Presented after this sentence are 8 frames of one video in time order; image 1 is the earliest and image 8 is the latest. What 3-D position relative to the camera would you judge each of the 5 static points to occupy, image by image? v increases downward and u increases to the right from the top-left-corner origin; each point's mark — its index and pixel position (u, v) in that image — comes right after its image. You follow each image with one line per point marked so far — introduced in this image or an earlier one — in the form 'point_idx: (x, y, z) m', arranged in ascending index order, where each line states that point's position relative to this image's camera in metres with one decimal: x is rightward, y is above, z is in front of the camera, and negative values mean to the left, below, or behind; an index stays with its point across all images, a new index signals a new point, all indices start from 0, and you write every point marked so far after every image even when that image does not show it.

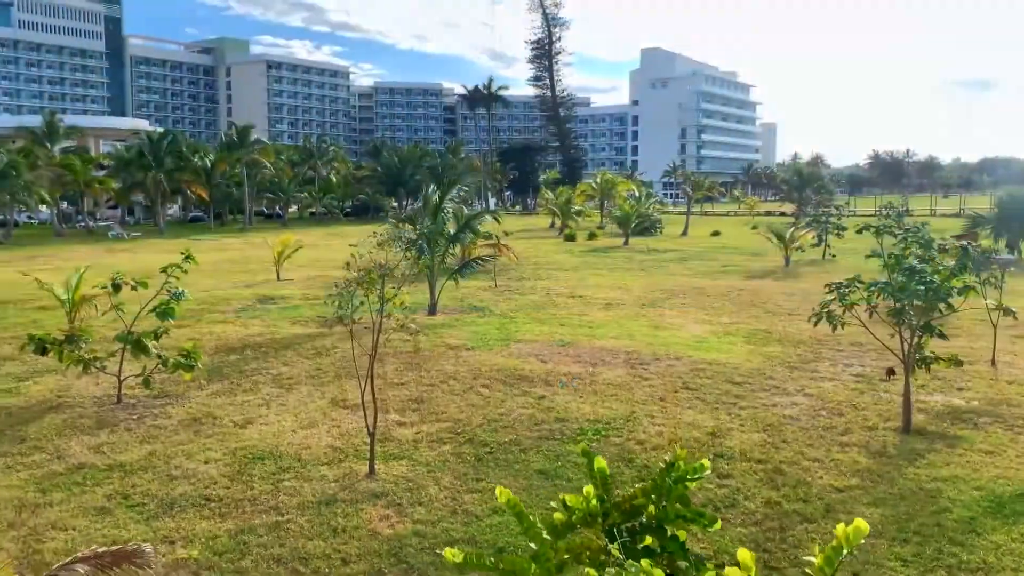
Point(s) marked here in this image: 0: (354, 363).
0: (-1.9, -0.9, +10.5) m
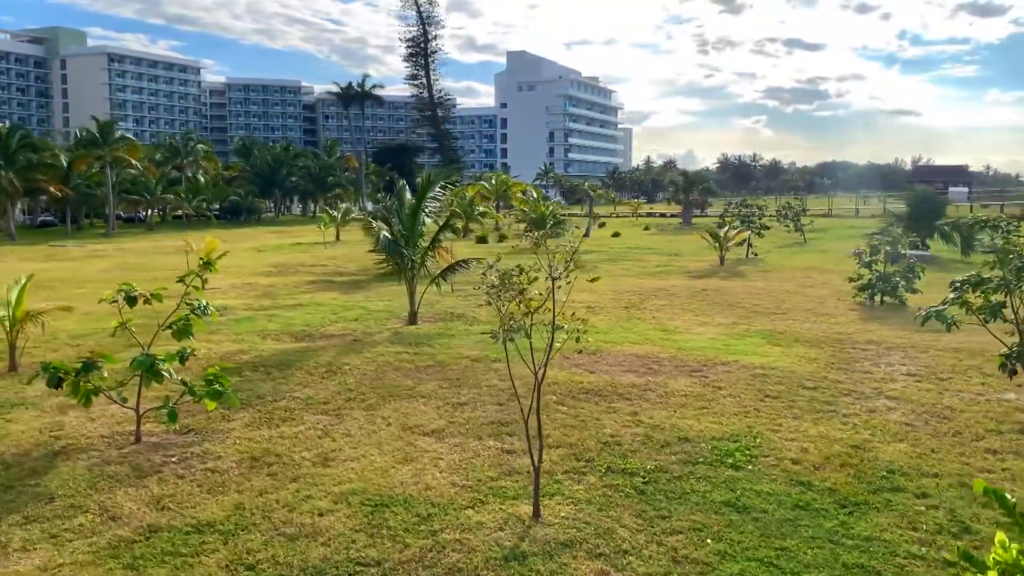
0: (-1.4, -1.0, +9.3) m
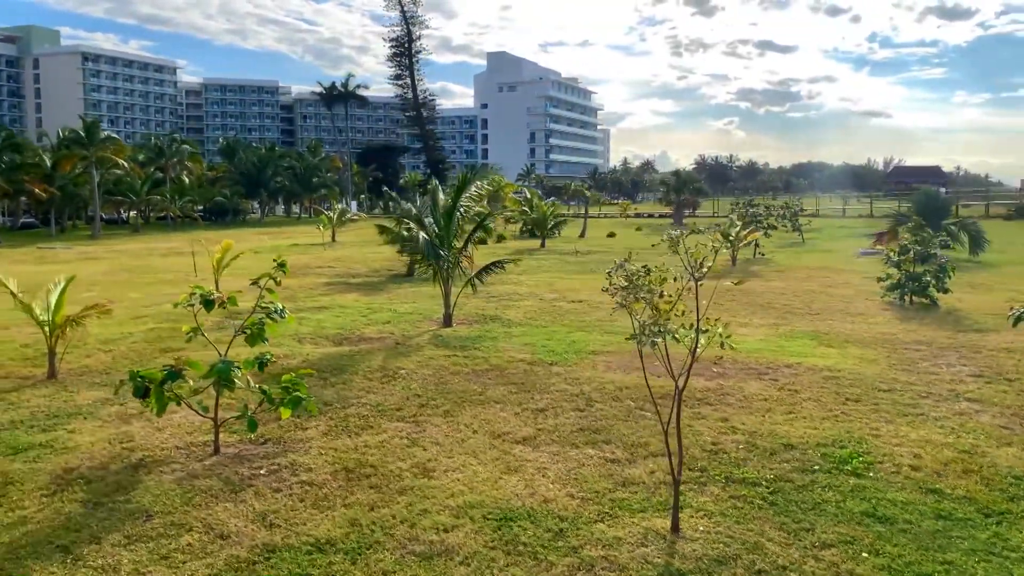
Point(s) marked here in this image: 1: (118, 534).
0: (-0.7, -1.0, +9.0) m
1: (-2.5, -1.5, +5.3) m
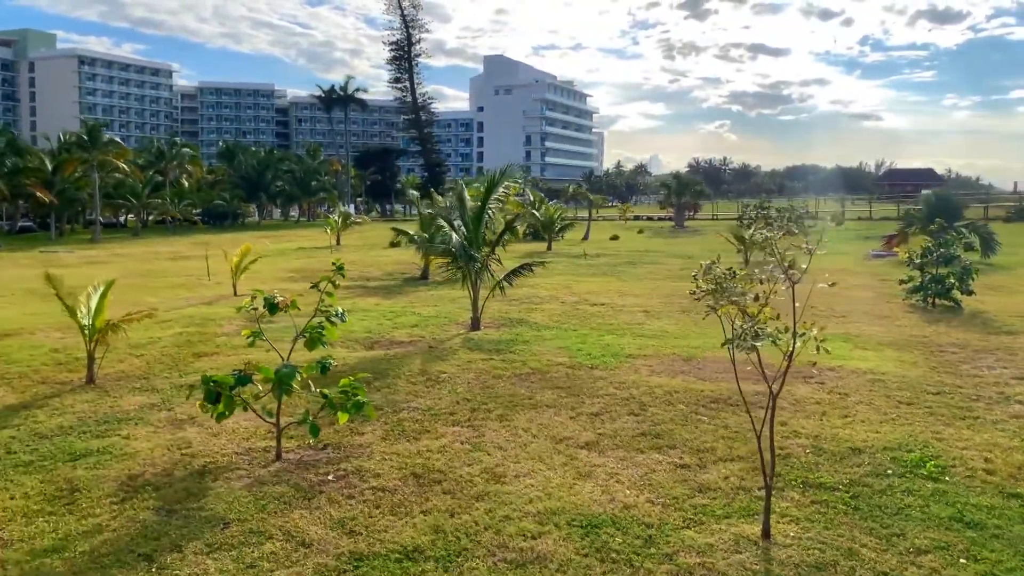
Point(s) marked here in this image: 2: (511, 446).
0: (-0.2, -1.1, +9.0) m
1: (-1.9, -1.6, +5.2) m
2: (0.0, -1.3, +6.9) m
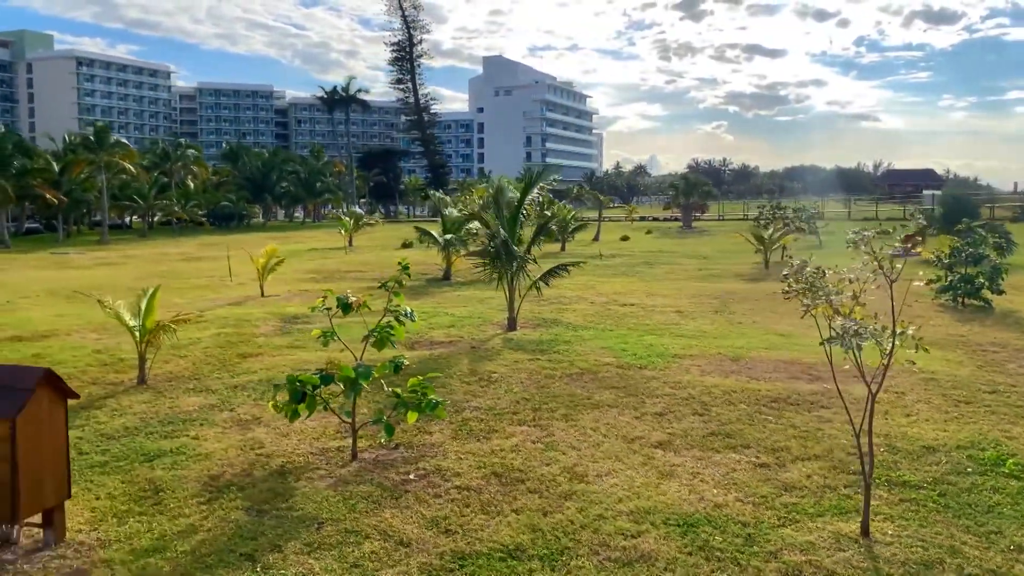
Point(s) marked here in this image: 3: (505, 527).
0: (+0.4, -1.1, +9.0) m
1: (-1.3, -1.6, +5.2) m
2: (+0.6, -1.3, +6.9) m
3: (0.0, -1.5, +5.3) m
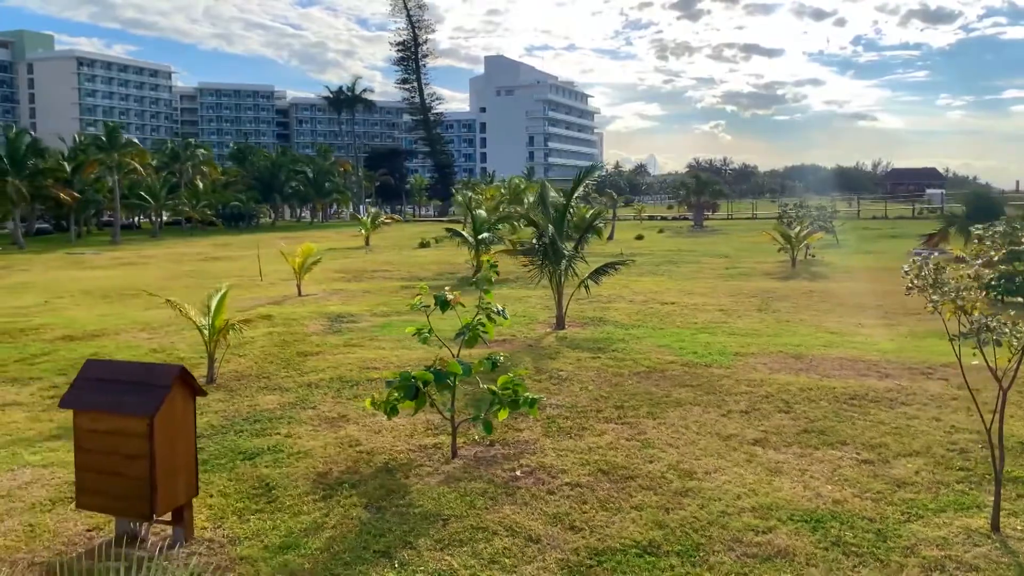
0: (+1.2, -1.1, +9.0) m
1: (-0.5, -1.6, +5.2) m
2: (+1.4, -1.3, +6.9) m
3: (+0.8, -1.5, +5.4) m
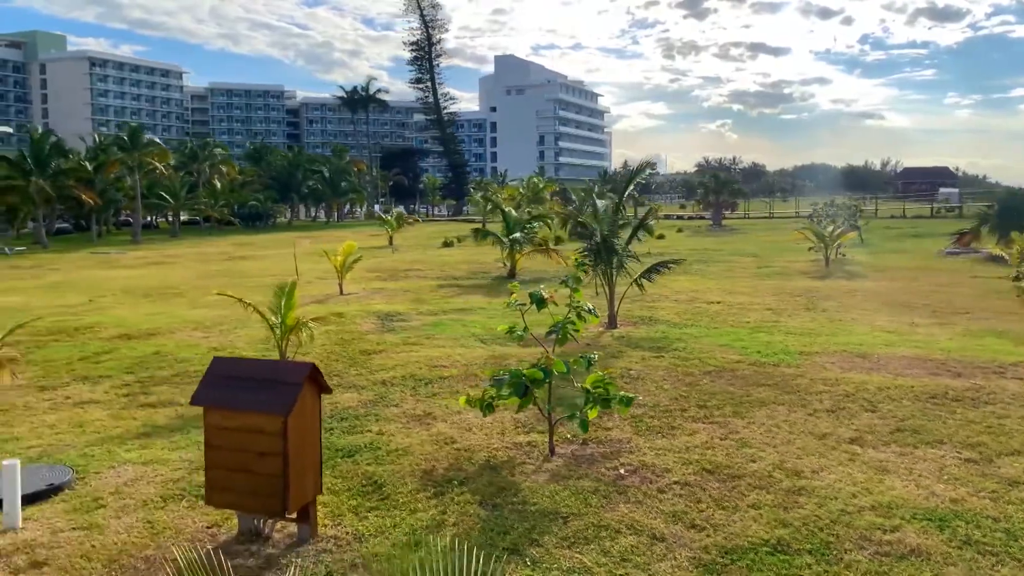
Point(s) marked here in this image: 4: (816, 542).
0: (+2.0, -1.0, +9.0) m
1: (+0.2, -1.5, +5.2) m
2: (+2.2, -1.3, +6.9) m
3: (+1.5, -1.5, +5.4) m
4: (+1.8, -1.5, +5.0) m
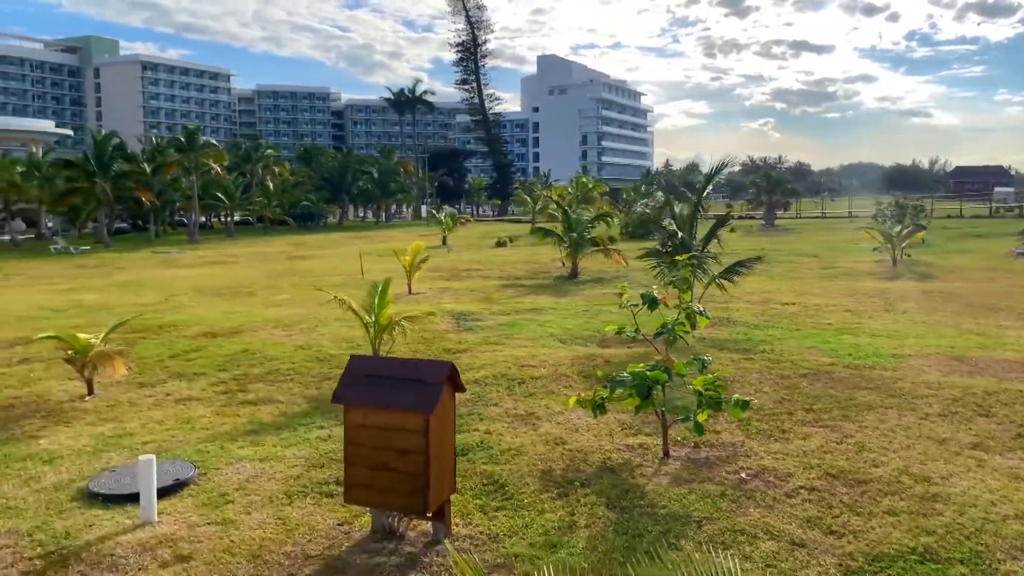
0: (+3.0, -1.1, +8.8) m
1: (+1.1, -1.5, +5.2) m
2: (+3.1, -1.3, +6.8) m
3: (+2.4, -1.5, +5.3) m
4: (+2.6, -1.5, +4.9) m
